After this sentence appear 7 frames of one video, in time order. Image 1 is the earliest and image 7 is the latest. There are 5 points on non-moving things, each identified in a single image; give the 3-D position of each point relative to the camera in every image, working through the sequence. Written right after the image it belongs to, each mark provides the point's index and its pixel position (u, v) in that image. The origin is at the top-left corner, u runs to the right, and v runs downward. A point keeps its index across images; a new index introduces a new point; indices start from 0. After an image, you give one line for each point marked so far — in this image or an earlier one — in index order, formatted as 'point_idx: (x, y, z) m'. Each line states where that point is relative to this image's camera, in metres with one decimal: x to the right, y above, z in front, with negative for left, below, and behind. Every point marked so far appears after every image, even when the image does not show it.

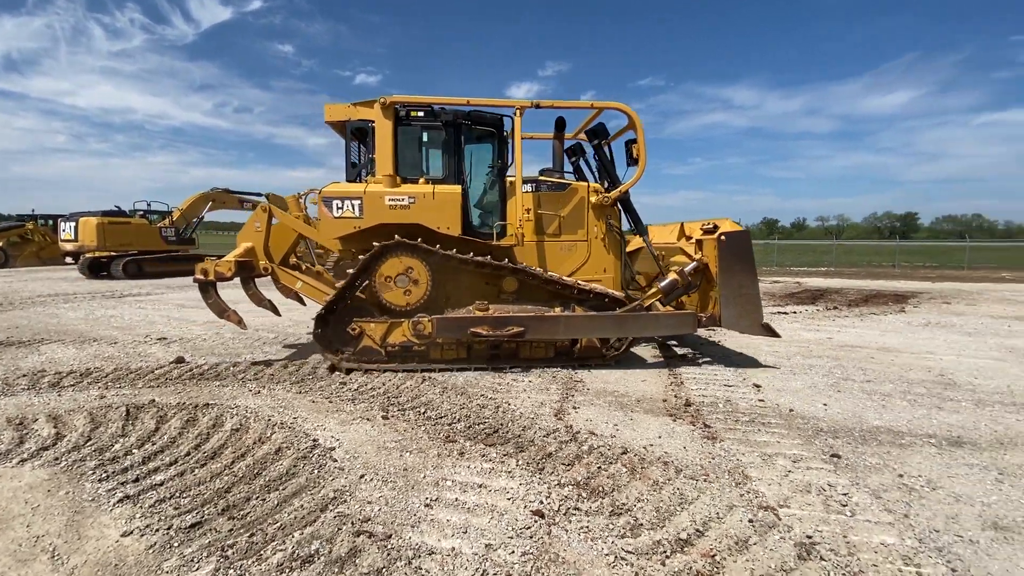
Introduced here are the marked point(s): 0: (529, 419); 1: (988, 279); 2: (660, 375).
0: (+0.1, -1.1, +4.1) m
1: (+17.3, +0.3, +17.7) m
2: (+1.7, -1.0, +5.6) m
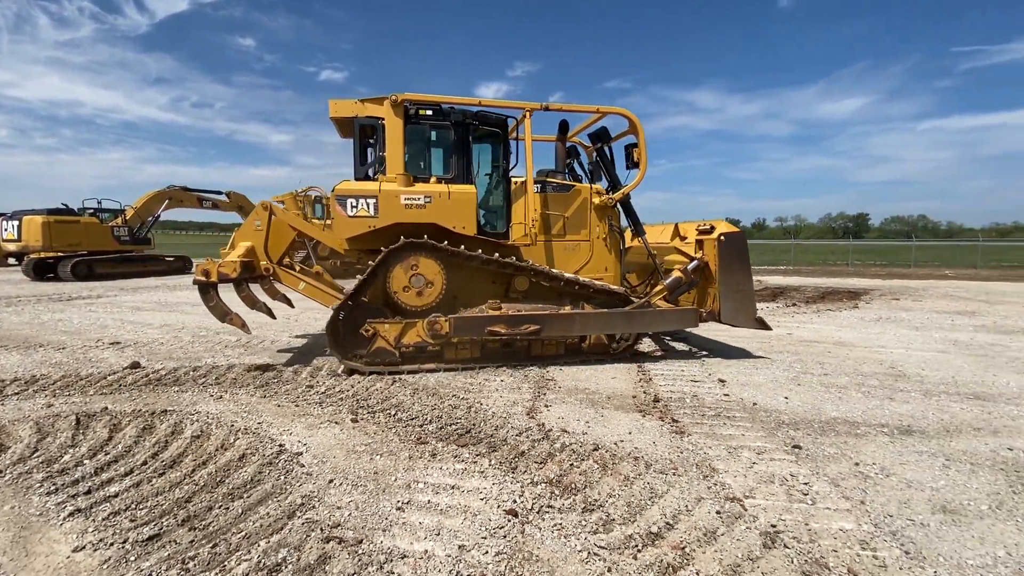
0: (-0.1, -1.1, +4.1) m
1: (+16.2, +0.4, +18.7) m
2: (+1.4, -1.0, +5.7) m
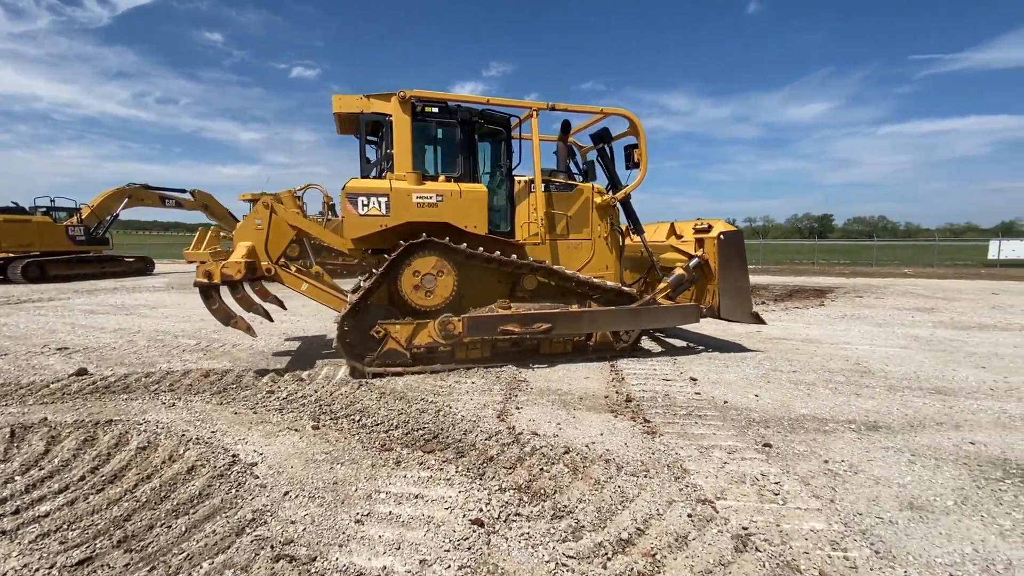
0: (-0.3, -1.1, +4.0) m
1: (+15.2, +0.5, +19.4) m
2: (+1.0, -1.0, +5.6) m
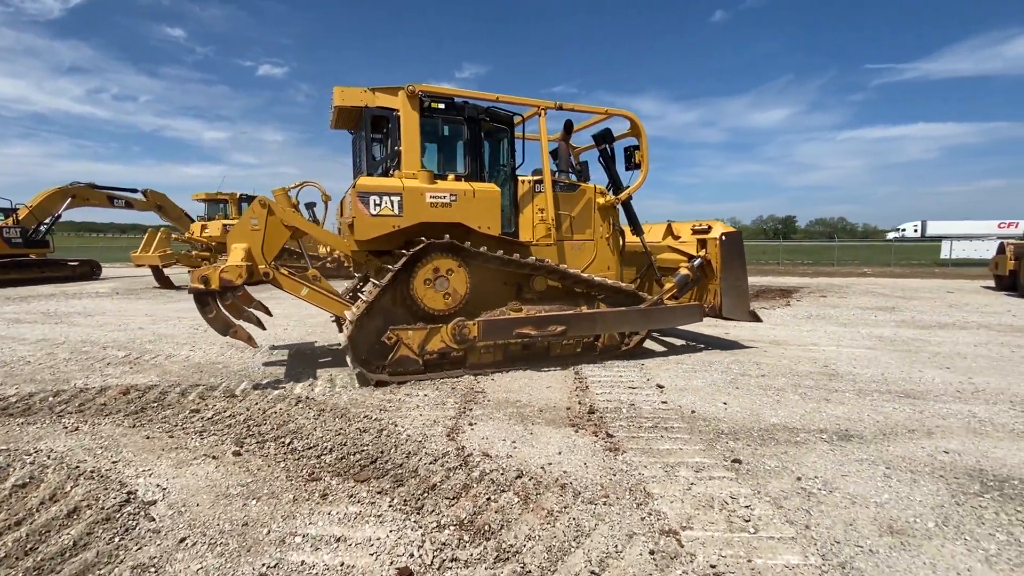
0: (-0.7, -1.1, +3.6) m
1: (+13.9, +0.6, +19.8) m
2: (+0.6, -1.0, +5.3) m
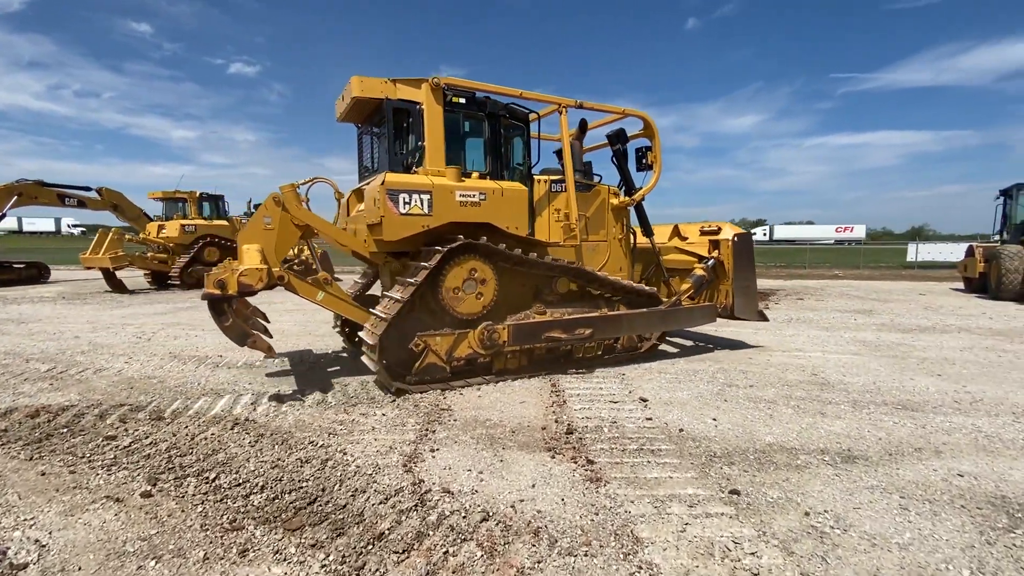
0: (-0.9, -1.2, +3.1) m
1: (+13.0, +0.5, +20.0) m
2: (+0.3, -1.1, +4.8) m
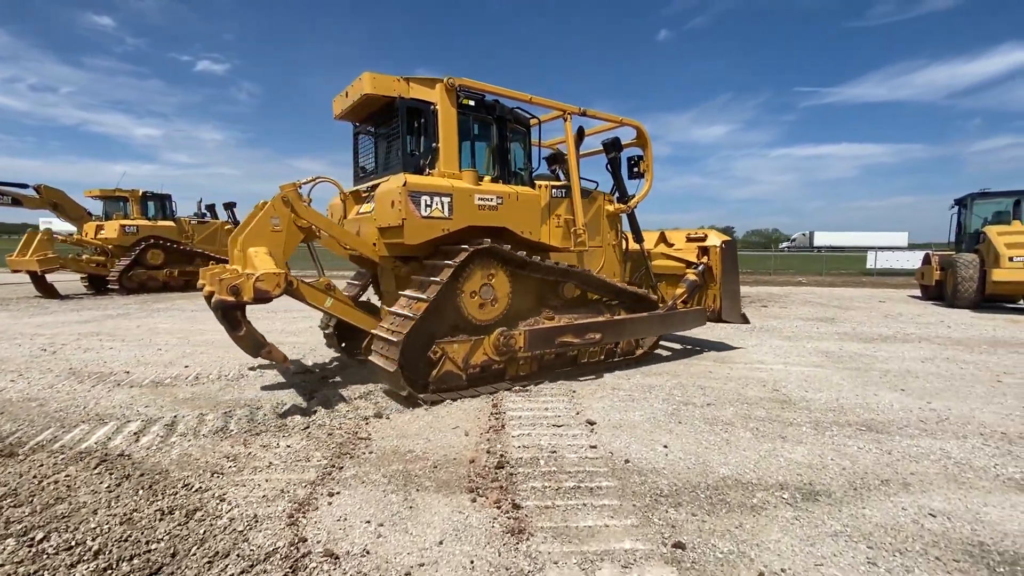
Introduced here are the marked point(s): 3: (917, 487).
0: (-1.4, -1.3, +2.5) m
1: (+11.5, +0.2, +20.1) m
2: (-0.3, -1.1, +4.3) m
3: (+2.6, -1.3, +3.1) m
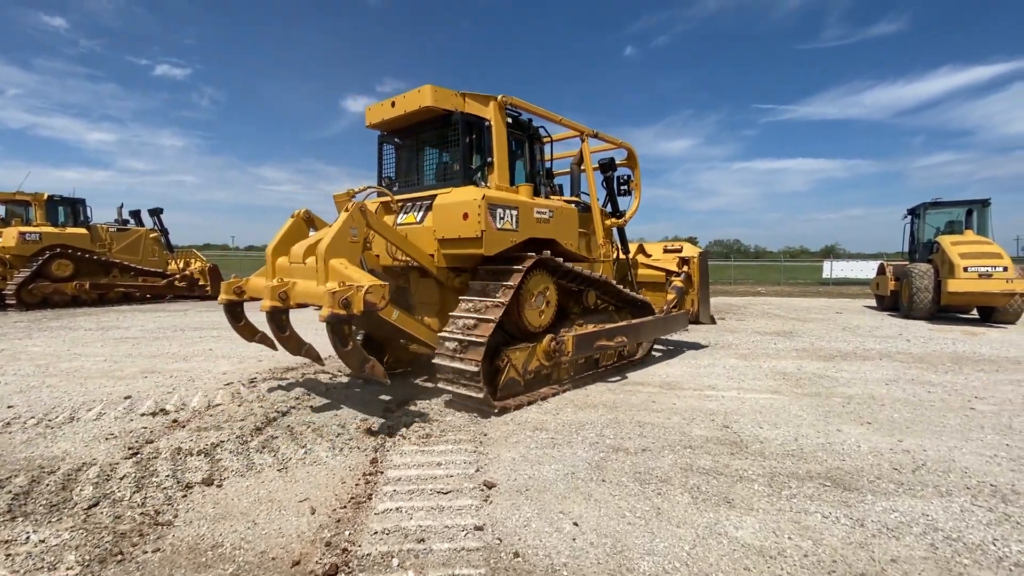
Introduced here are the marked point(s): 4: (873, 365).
0: (-2.2, -1.4, +1.4) m
1: (+9.7, -0.2, +19.8) m
2: (-1.2, -1.3, +3.3) m
3: (+1.8, -1.4, +2.2) m
4: (+5.2, -1.1, +6.9) m
